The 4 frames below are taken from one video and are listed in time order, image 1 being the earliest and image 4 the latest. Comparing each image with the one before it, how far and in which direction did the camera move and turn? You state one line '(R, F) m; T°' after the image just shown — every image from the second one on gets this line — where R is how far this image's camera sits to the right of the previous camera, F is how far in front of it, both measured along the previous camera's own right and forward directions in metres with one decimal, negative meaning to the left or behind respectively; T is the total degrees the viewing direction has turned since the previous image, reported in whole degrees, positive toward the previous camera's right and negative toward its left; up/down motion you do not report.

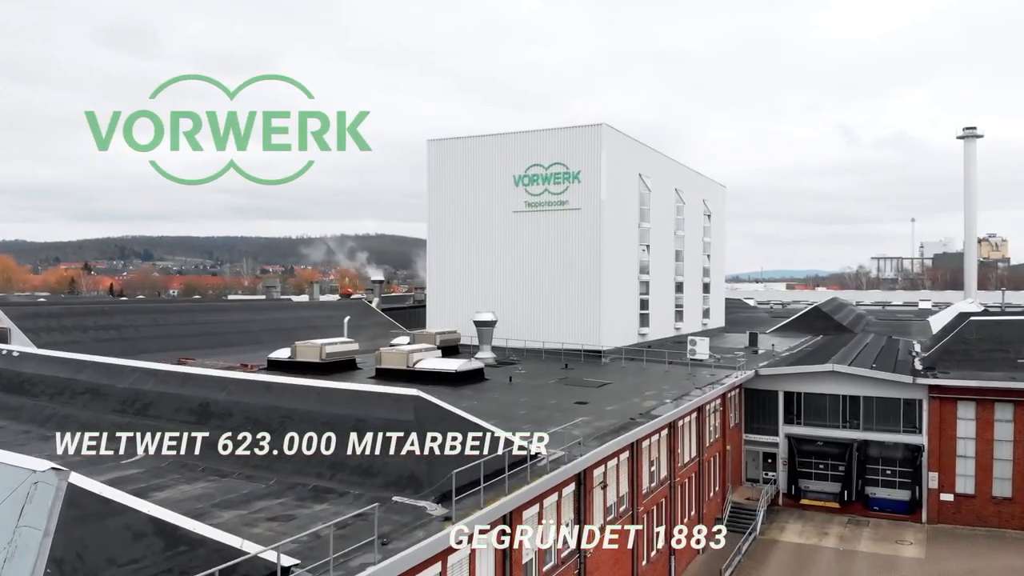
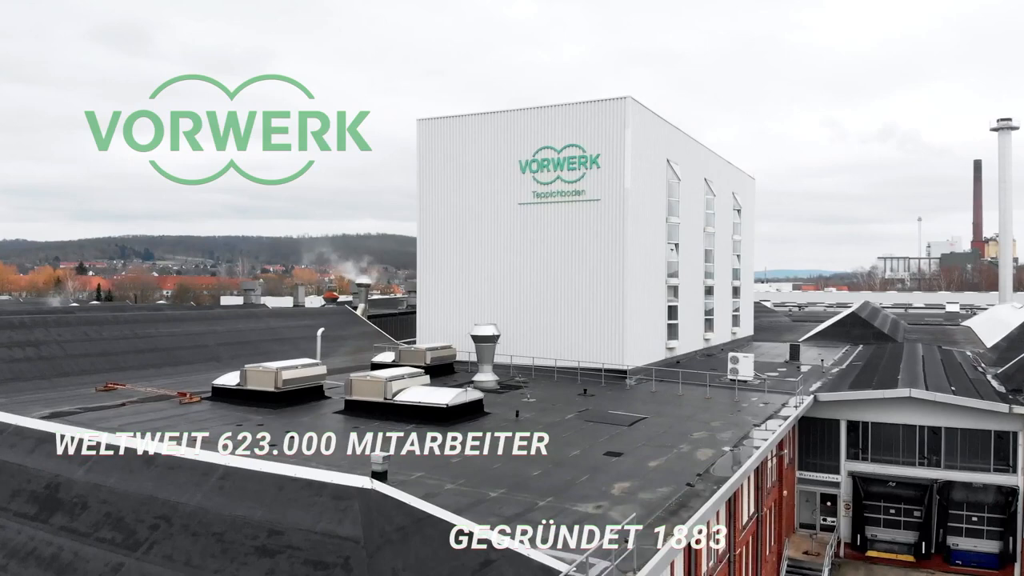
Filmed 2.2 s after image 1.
(-0.2, +6.1) m; 0°
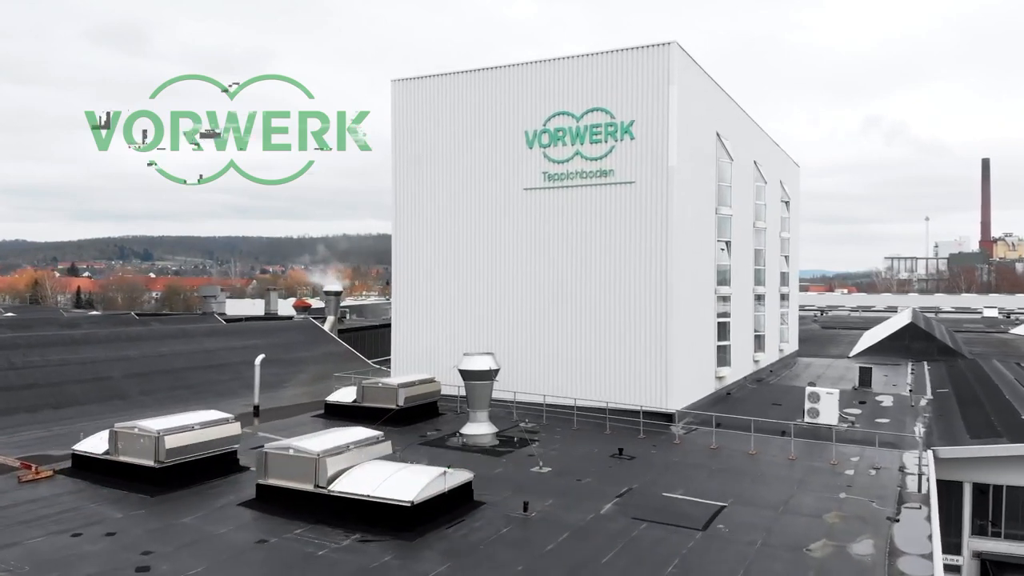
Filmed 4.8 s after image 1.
(-0.1, +7.8) m; 0°
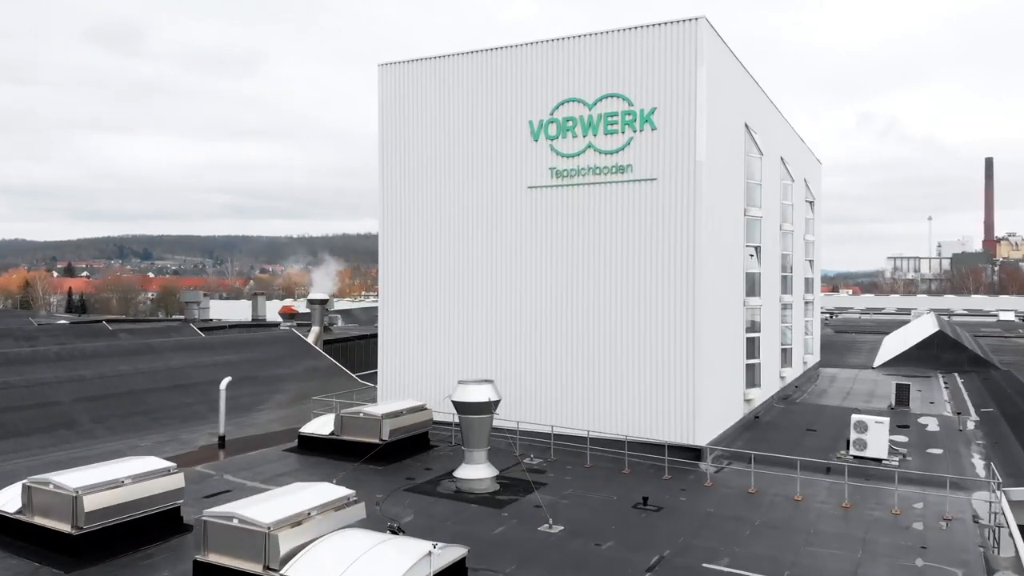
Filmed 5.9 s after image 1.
(-0.1, +2.9) m; 0°
